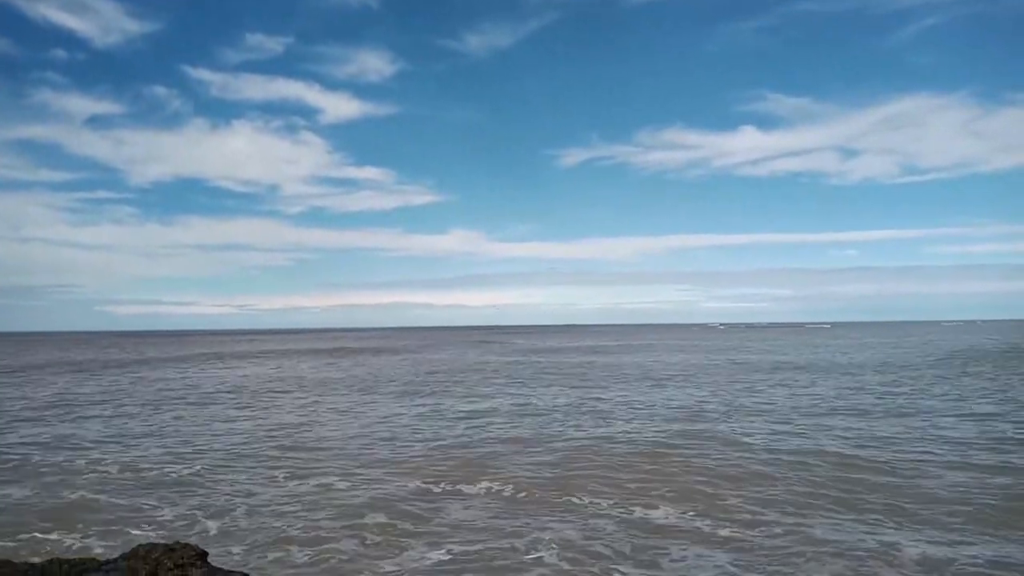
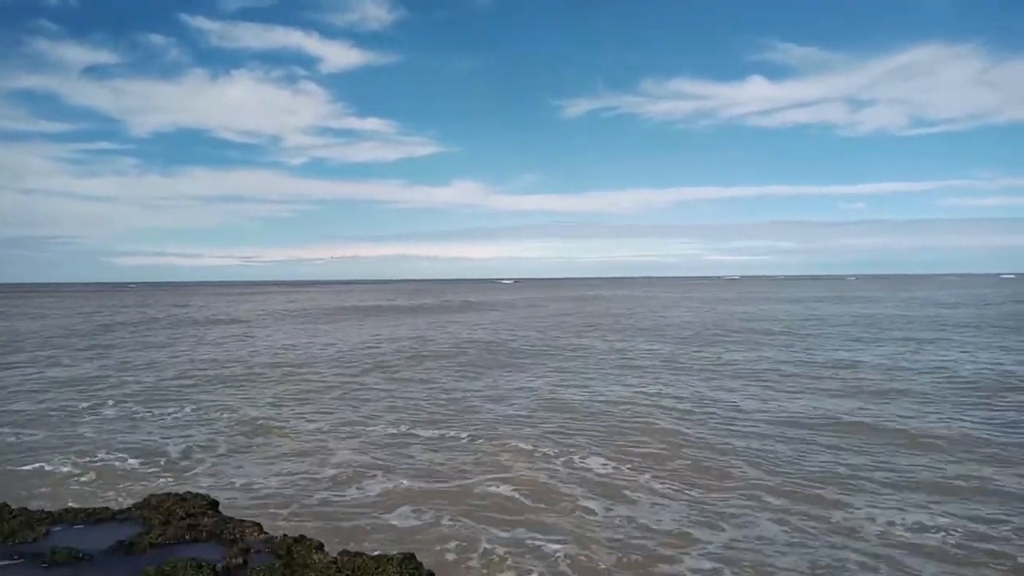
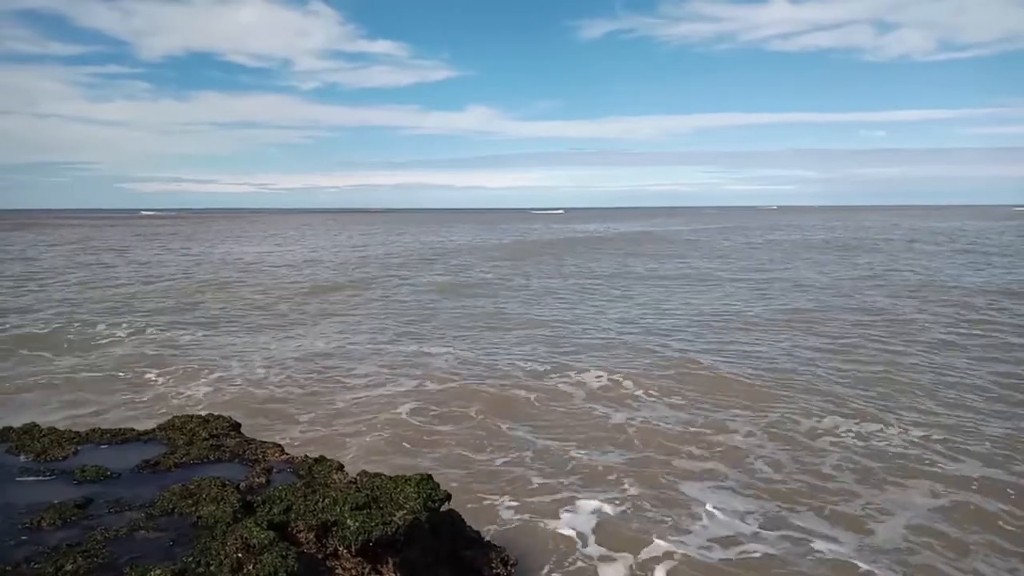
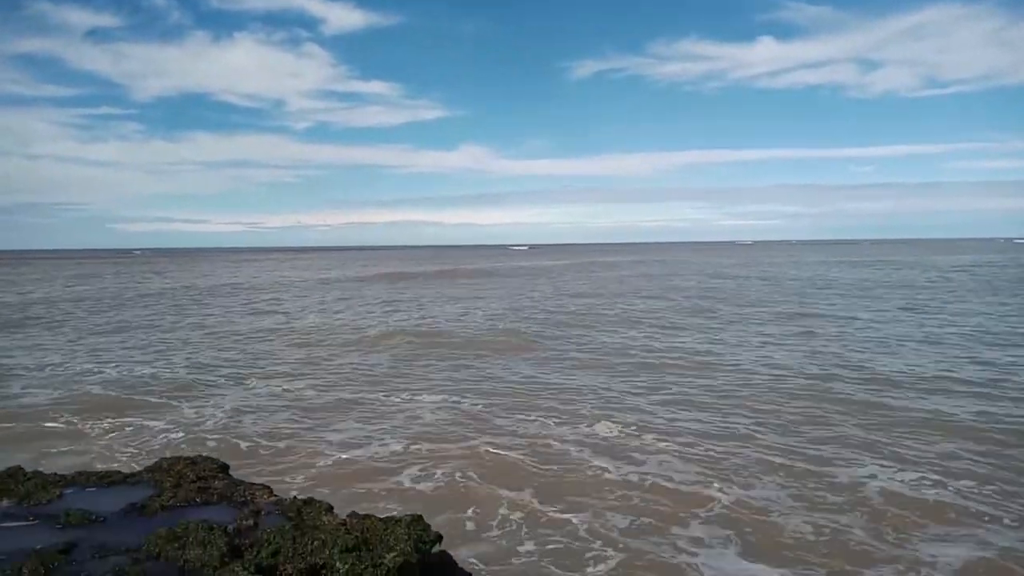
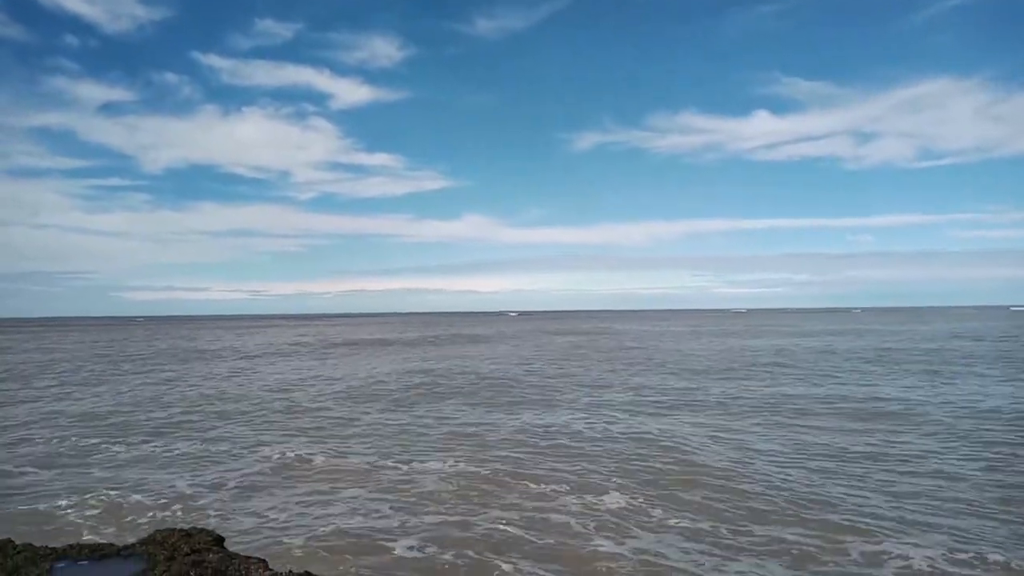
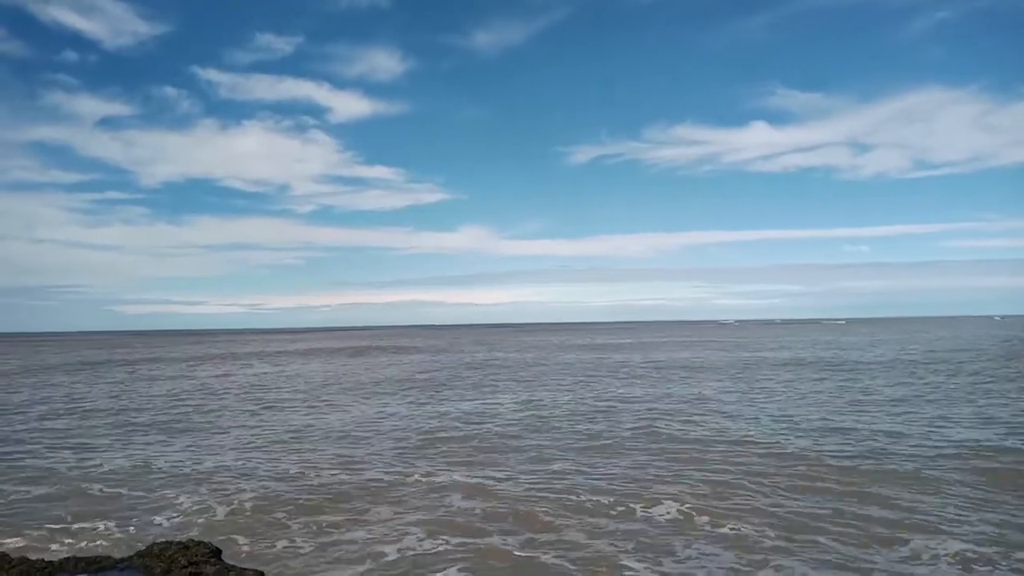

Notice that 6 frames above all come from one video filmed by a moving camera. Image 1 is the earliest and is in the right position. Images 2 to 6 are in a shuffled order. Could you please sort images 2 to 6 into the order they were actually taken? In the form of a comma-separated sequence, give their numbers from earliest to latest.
6, 5, 2, 4, 3
